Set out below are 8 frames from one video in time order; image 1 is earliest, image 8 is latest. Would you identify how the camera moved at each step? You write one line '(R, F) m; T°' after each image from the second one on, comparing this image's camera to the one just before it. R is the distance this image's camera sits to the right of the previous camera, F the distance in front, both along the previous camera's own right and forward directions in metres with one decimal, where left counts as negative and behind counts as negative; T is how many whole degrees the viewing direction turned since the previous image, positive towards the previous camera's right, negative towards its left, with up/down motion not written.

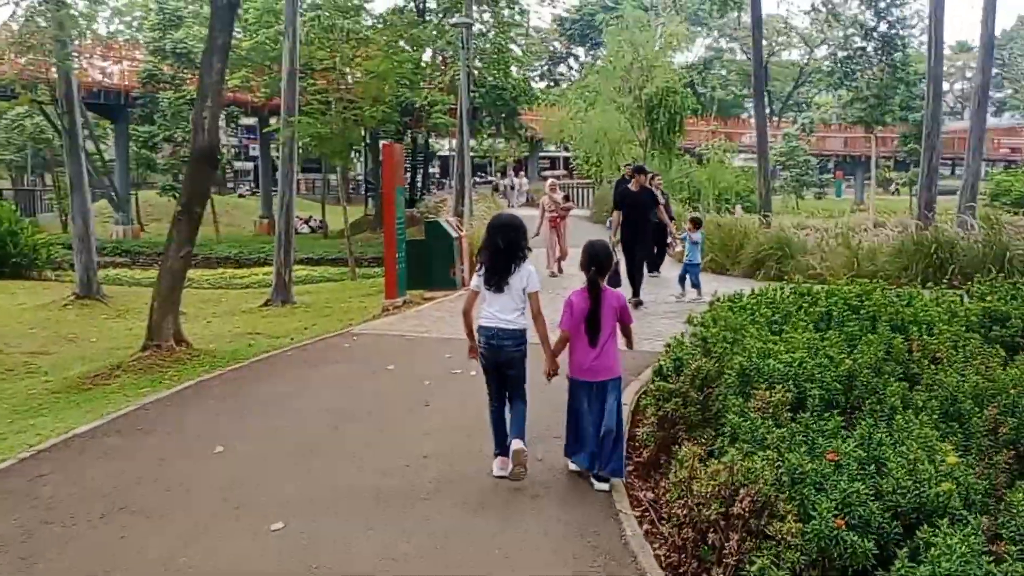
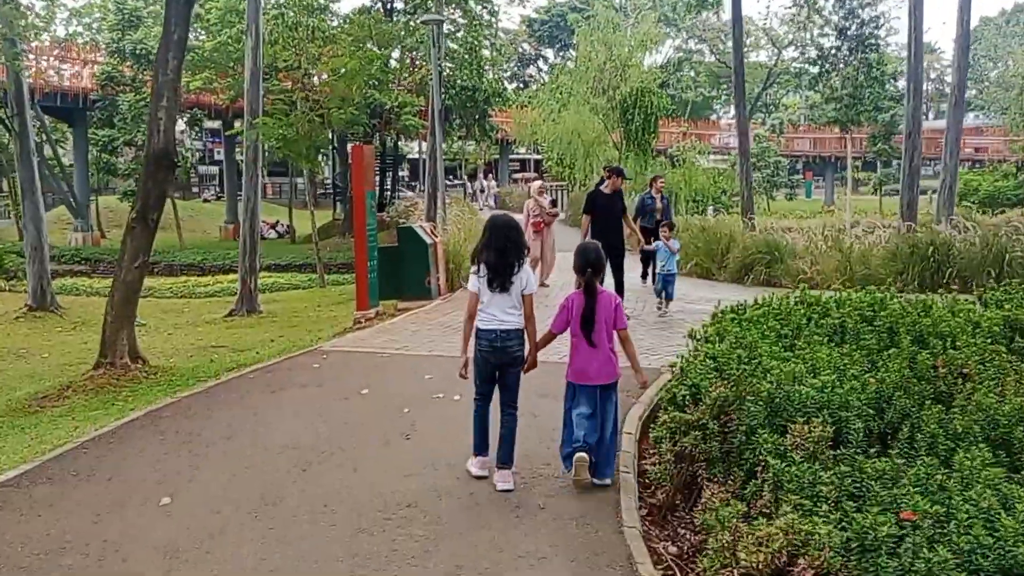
(-0.1, +0.7) m; +2°
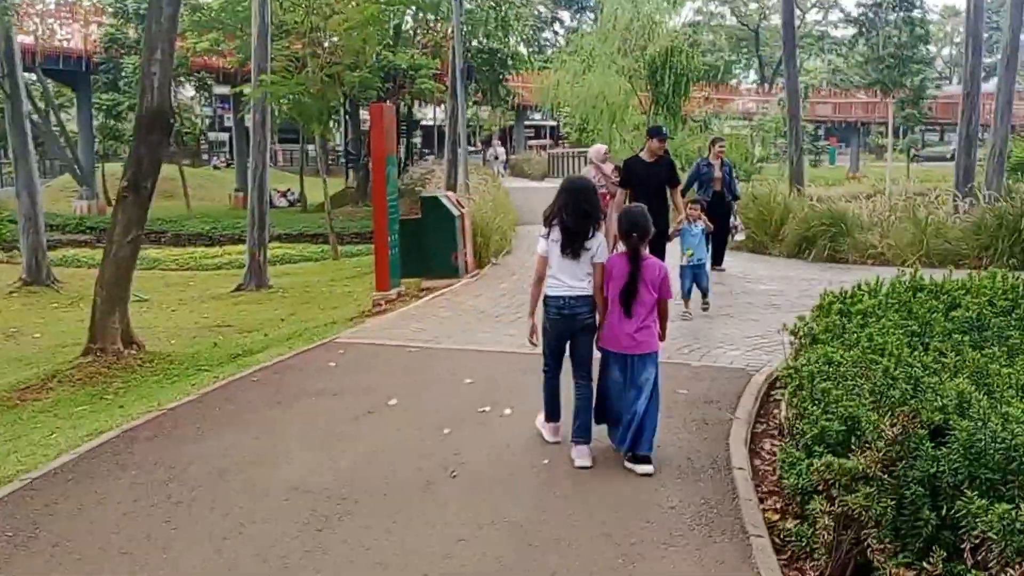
(-0.3, +1.4) m; -1°
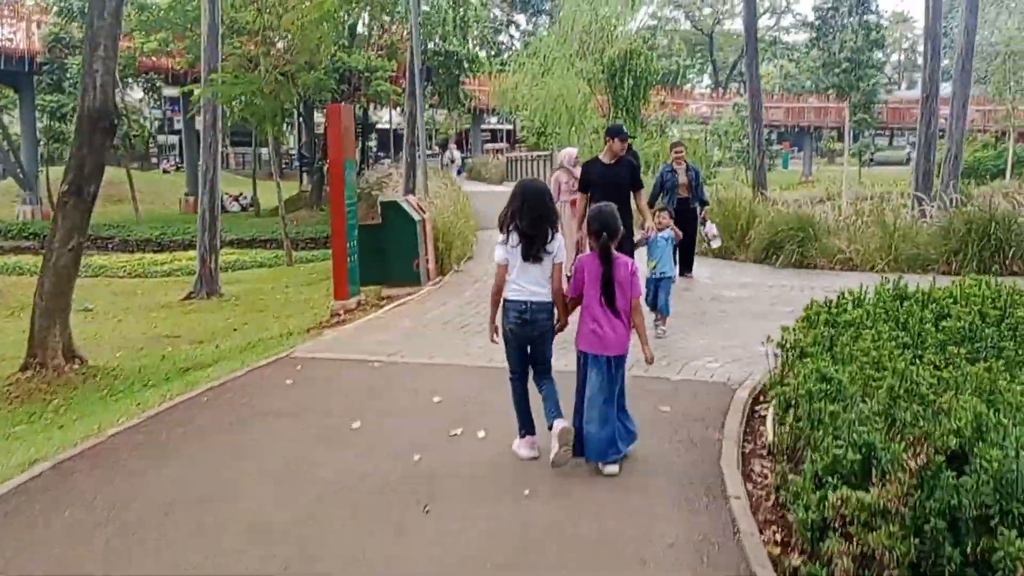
(-0.1, +0.4) m; +3°
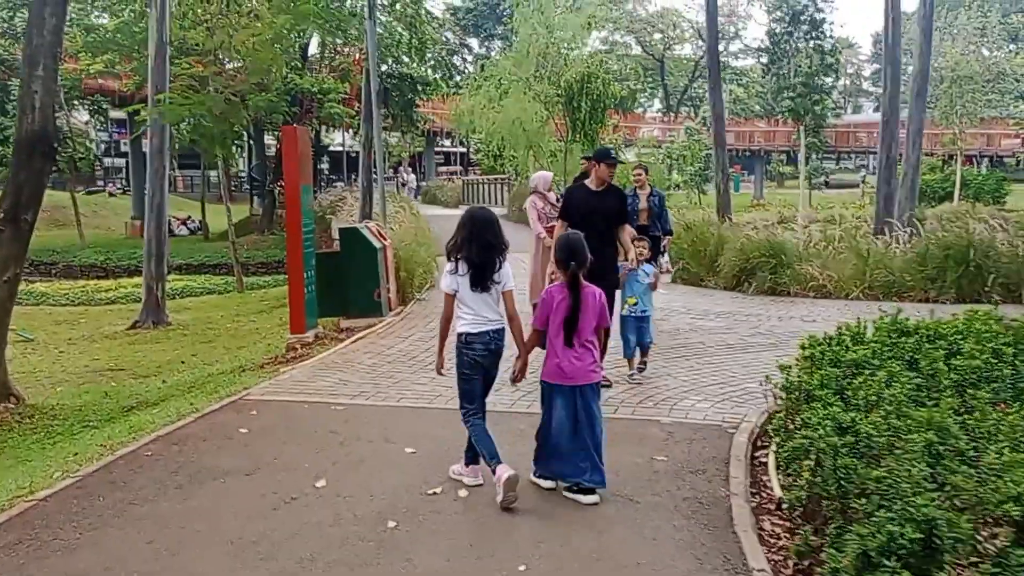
(-0.2, +0.5) m; +3°
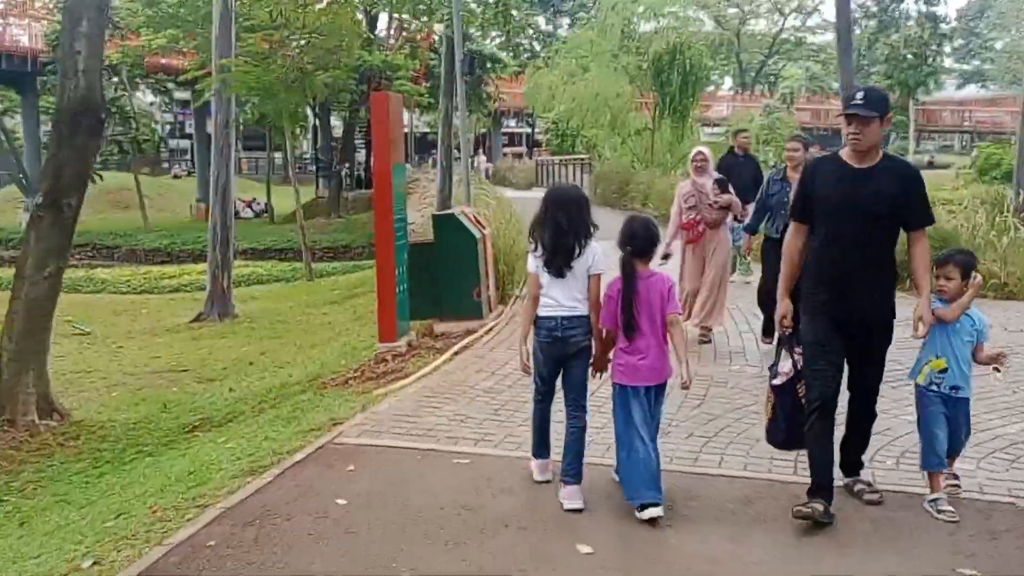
(-0.6, +1.7) m; -4°
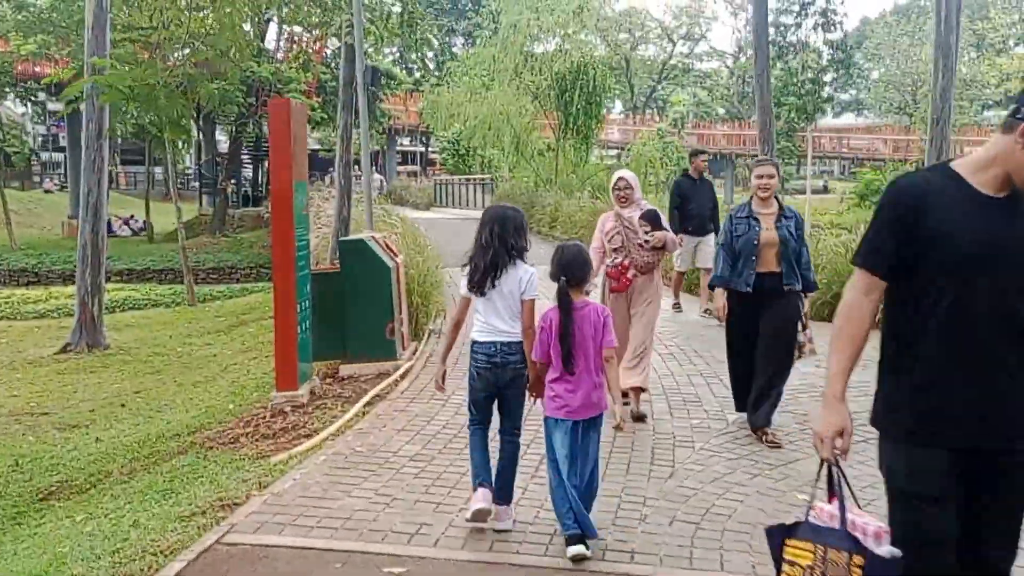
(-0.2, +1.0) m; +7°
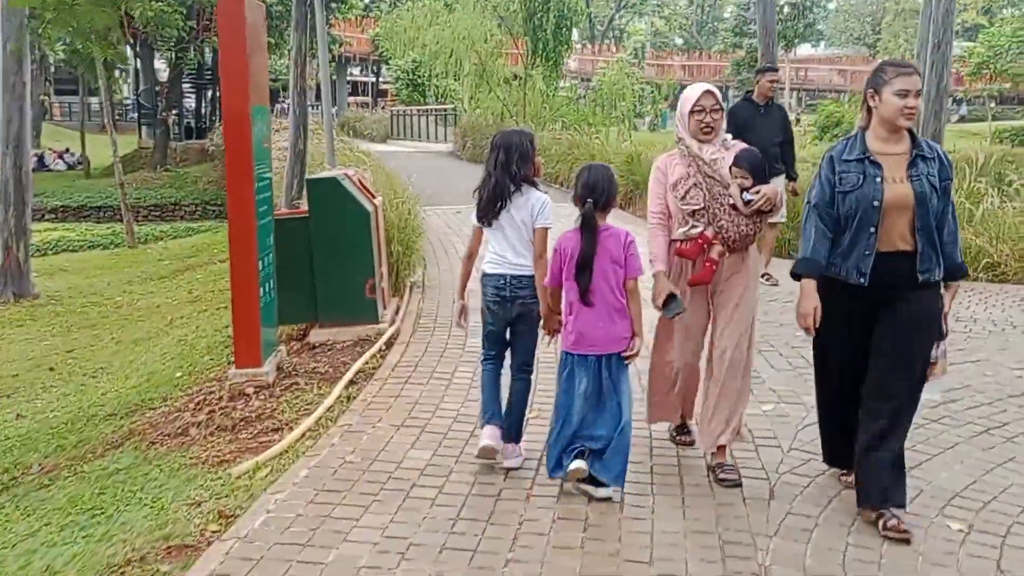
(-0.4, +1.3) m; +3°
